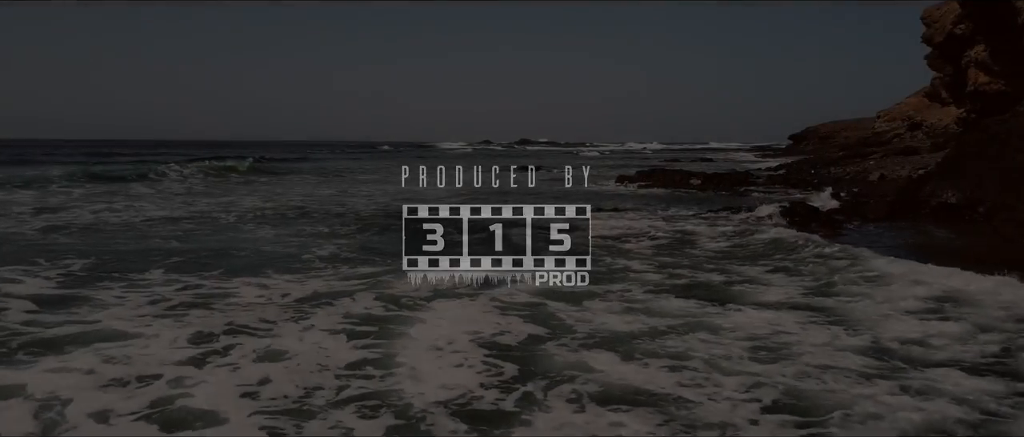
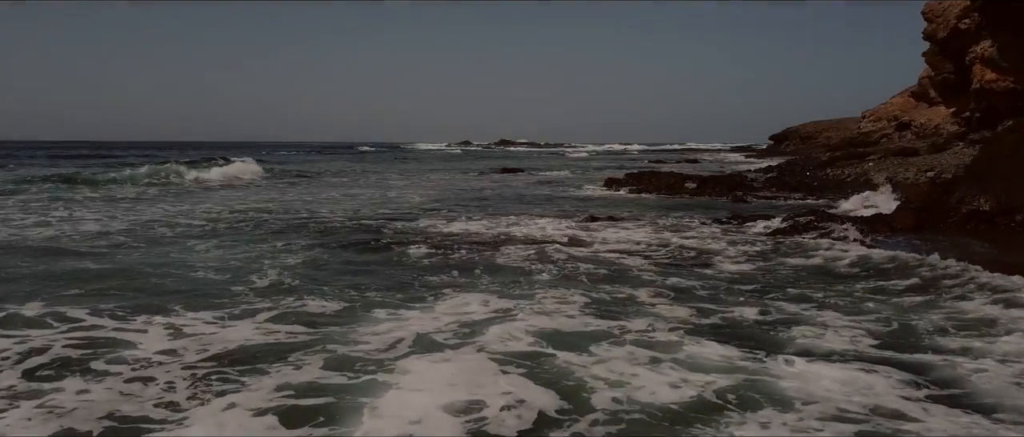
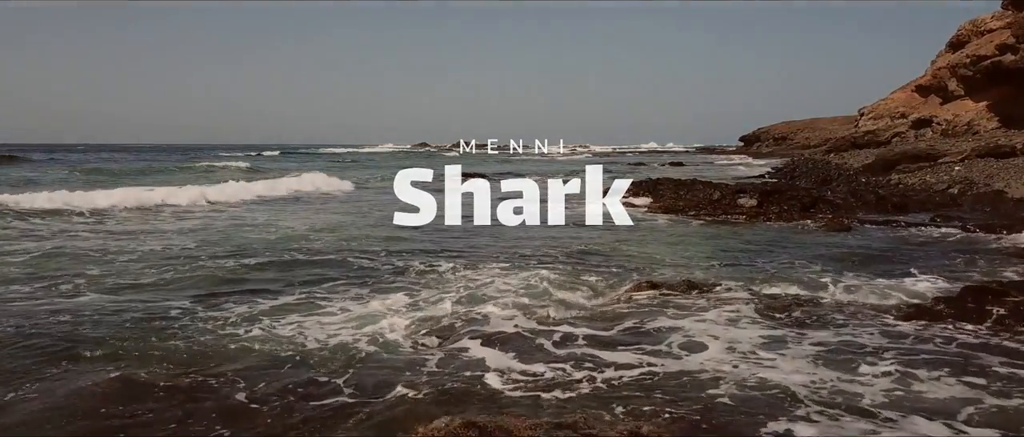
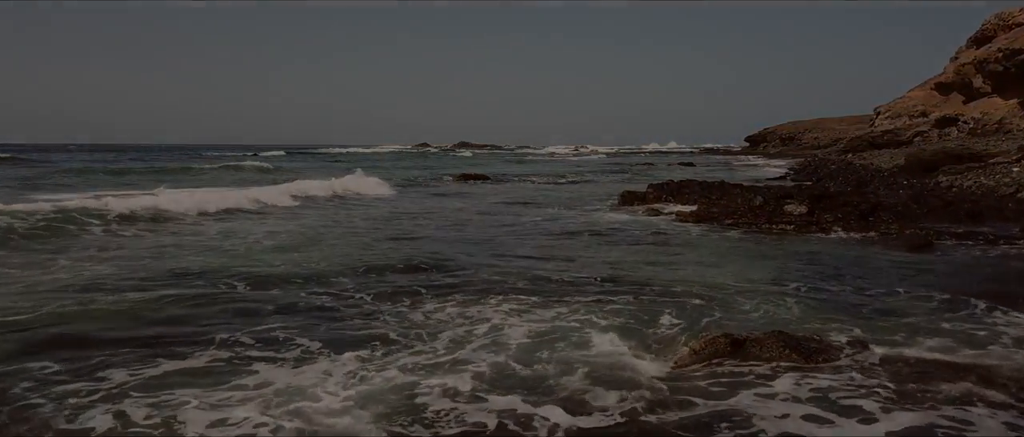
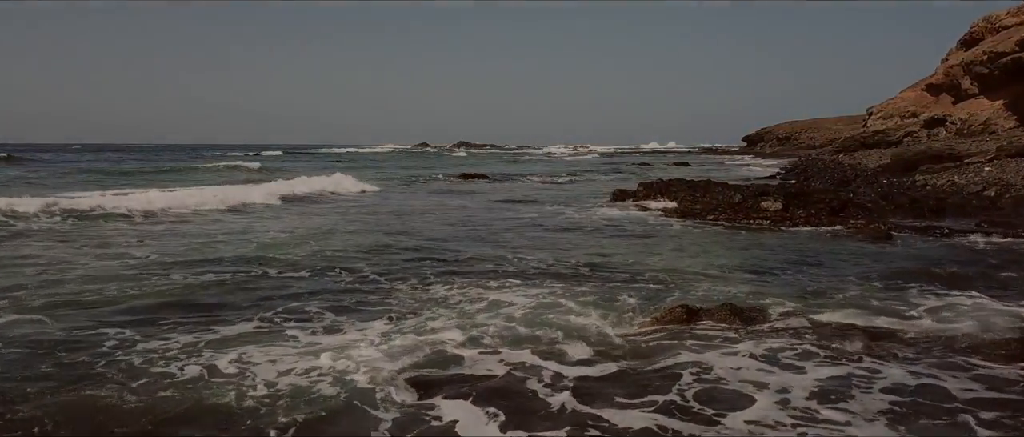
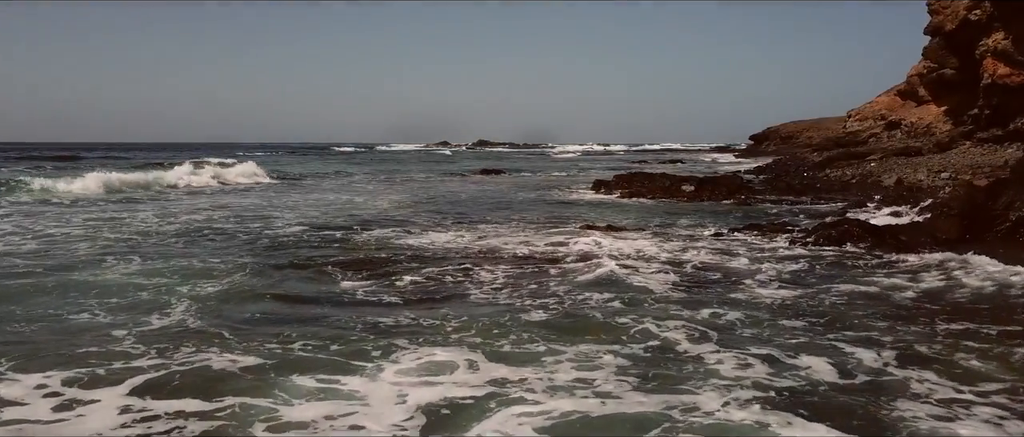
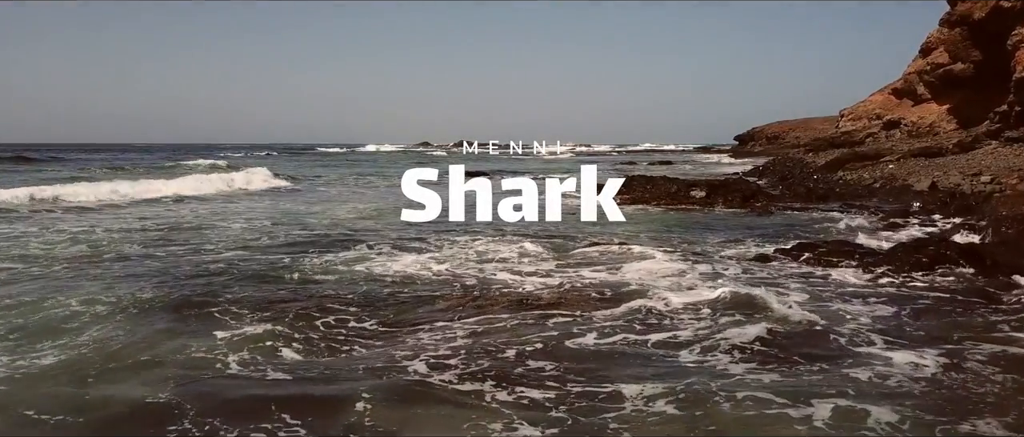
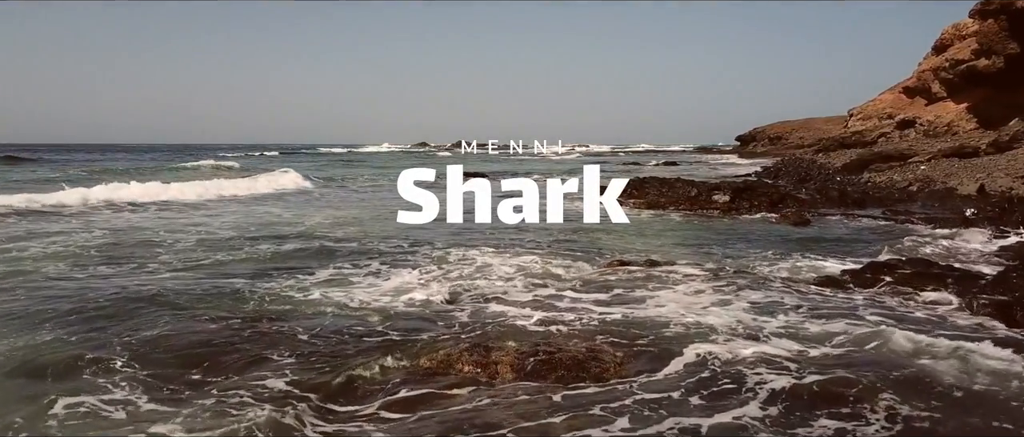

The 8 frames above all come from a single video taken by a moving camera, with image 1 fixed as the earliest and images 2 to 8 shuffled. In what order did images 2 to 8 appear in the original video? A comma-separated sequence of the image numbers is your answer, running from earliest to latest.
2, 6, 7, 8, 3, 5, 4
